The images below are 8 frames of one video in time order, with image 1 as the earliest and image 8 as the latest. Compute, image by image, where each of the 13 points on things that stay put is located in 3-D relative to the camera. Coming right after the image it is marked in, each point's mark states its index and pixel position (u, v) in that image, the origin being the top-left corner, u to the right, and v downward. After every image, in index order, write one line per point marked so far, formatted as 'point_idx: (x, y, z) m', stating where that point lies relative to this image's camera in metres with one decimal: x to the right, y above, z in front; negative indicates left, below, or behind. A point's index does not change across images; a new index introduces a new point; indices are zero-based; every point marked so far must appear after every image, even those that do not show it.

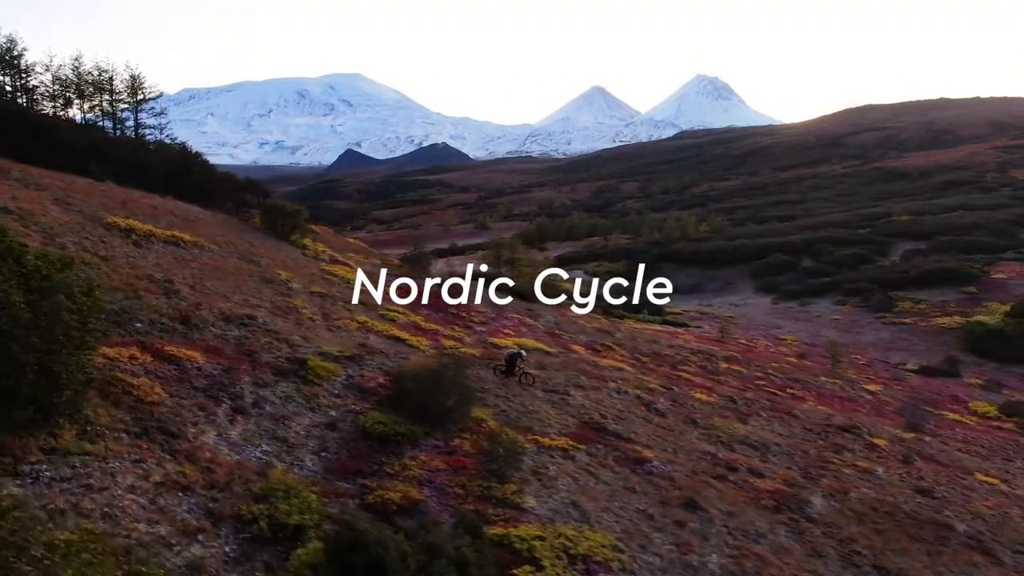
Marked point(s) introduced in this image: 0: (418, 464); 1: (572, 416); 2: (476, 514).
0: (-1.4, -2.5, +10.6) m
1: (+1.1, -2.6, +14.8) m
2: (-0.5, -2.9, +9.4) m
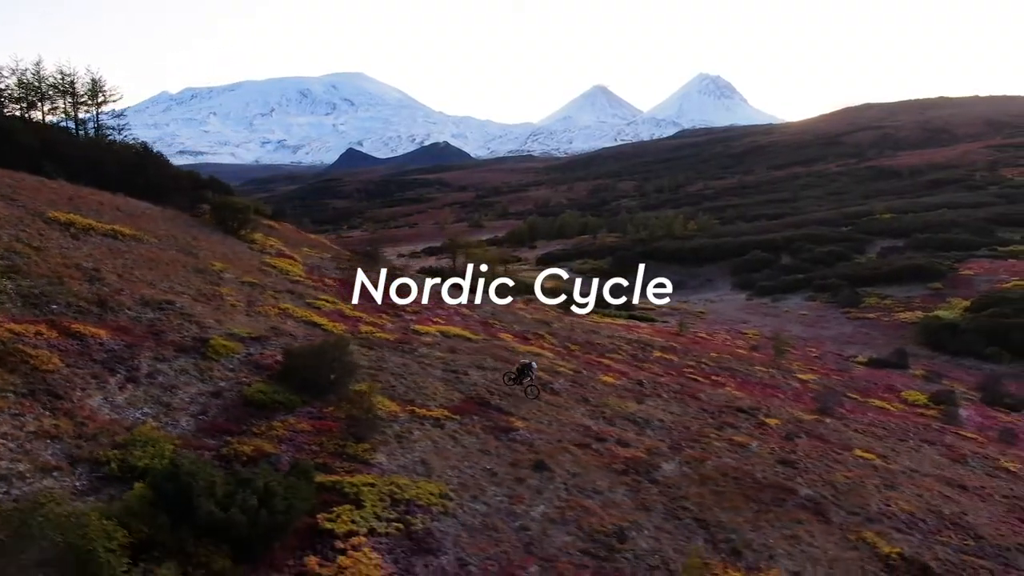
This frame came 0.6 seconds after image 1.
0: (-3.8, -2.3, +12.0) m
1: (-1.2, -2.3, +16.3) m
2: (-2.9, -2.6, +10.9) m
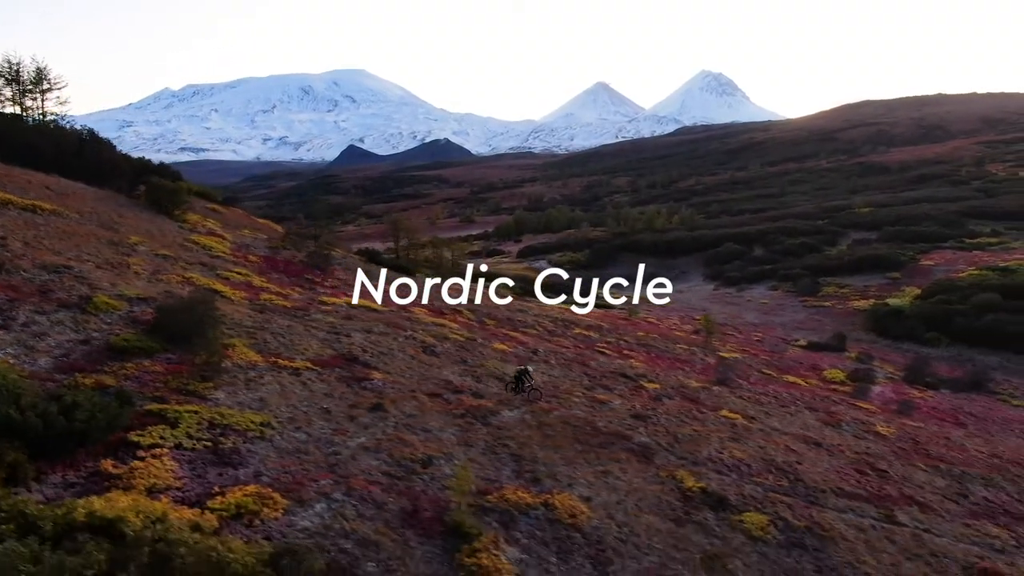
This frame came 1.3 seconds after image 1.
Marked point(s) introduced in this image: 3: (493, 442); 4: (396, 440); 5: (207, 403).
0: (-6.9, -1.5, +13.5) m
1: (-4.4, -1.5, +17.7) m
2: (-6.1, -1.8, +12.3) m
3: (-0.4, -3.0, +14.4) m
4: (-2.2, -2.8, +13.5) m
5: (-5.3, -2.0, +12.7) m
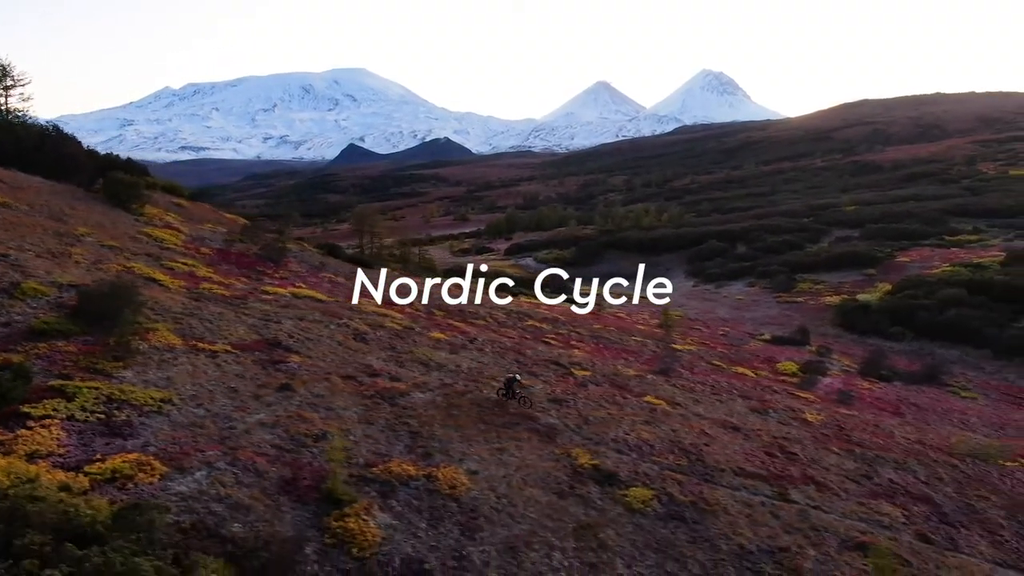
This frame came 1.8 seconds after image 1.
0: (-9.0, -1.2, +14.2) m
1: (-6.4, -1.2, +18.5) m
2: (-8.1, -1.5, +13.0) m
3: (-2.4, -2.7, +15.1) m
4: (-4.2, -2.5, +14.2) m
5: (-7.4, -1.7, +13.5) m
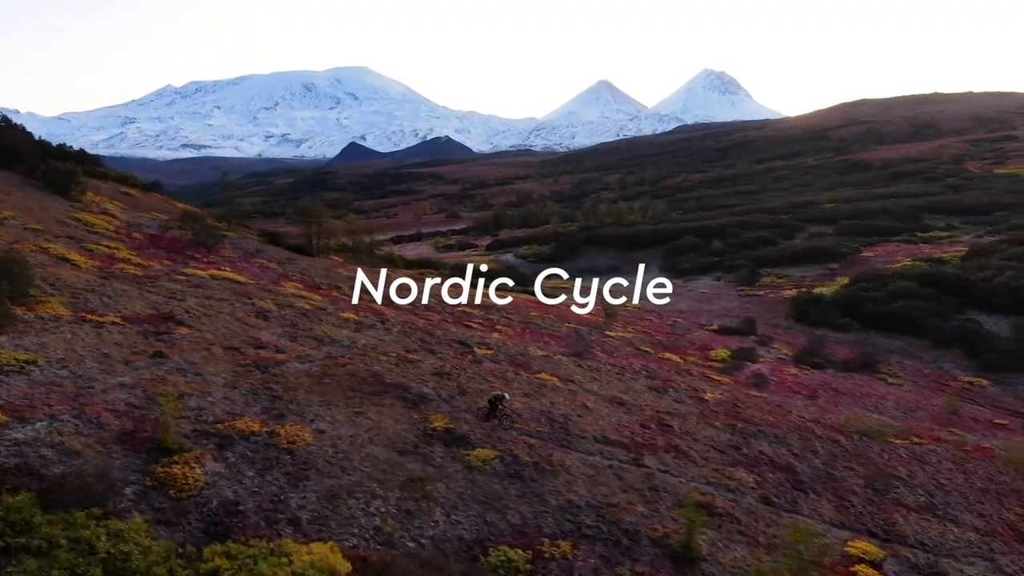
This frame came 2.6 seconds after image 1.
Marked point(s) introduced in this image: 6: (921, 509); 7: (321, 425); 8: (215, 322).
0: (-12.1, -0.5, +15.2) m
1: (-9.5, -0.6, +19.5) m
2: (-11.3, -0.9, +14.0) m
3: (-5.6, -2.2, +16.1) m
4: (-7.3, -1.9, +15.2) m
5: (-10.5, -1.1, +14.5) m
6: (+10.4, -5.6, +18.6) m
7: (-3.9, -2.8, +15.0) m
8: (-8.0, -0.9, +19.8) m
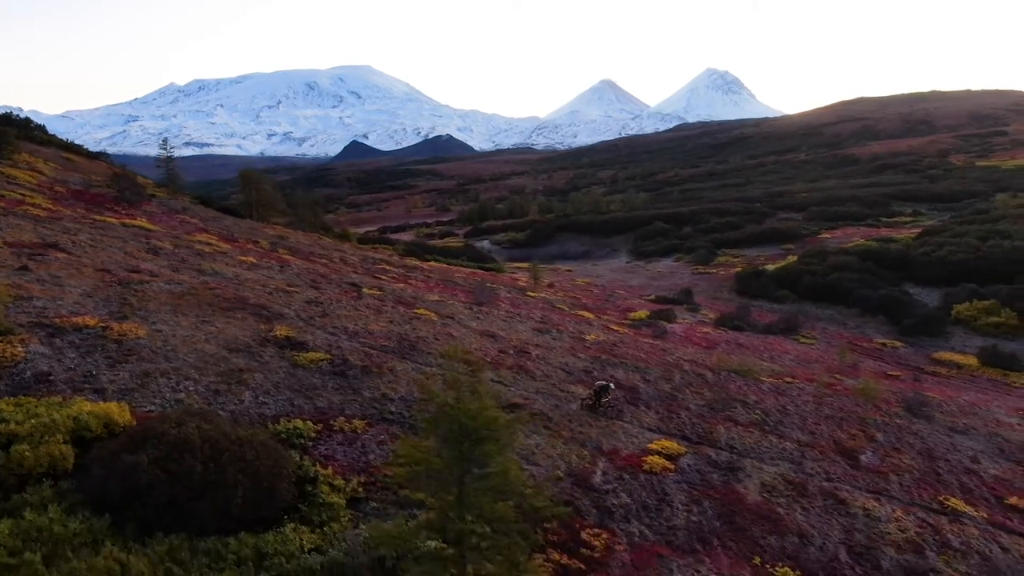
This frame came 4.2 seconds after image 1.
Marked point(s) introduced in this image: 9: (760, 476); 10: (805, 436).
0: (-16.1, +1.4, +16.7) m
1: (-13.5, +1.4, +20.9) m
2: (-15.2, +1.0, +15.5) m
3: (-9.5, -0.2, +17.5) m
4: (-11.3, 0.0, +16.6) m
5: (-14.5, +0.9, +15.9) m
6: (+6.4, -3.7, +19.9) m
7: (-7.9, -0.9, +16.4) m
8: (-12.0, +1.0, +21.2) m
9: (+5.7, -4.3, +16.7) m
10: (+8.0, -4.0, +19.9) m
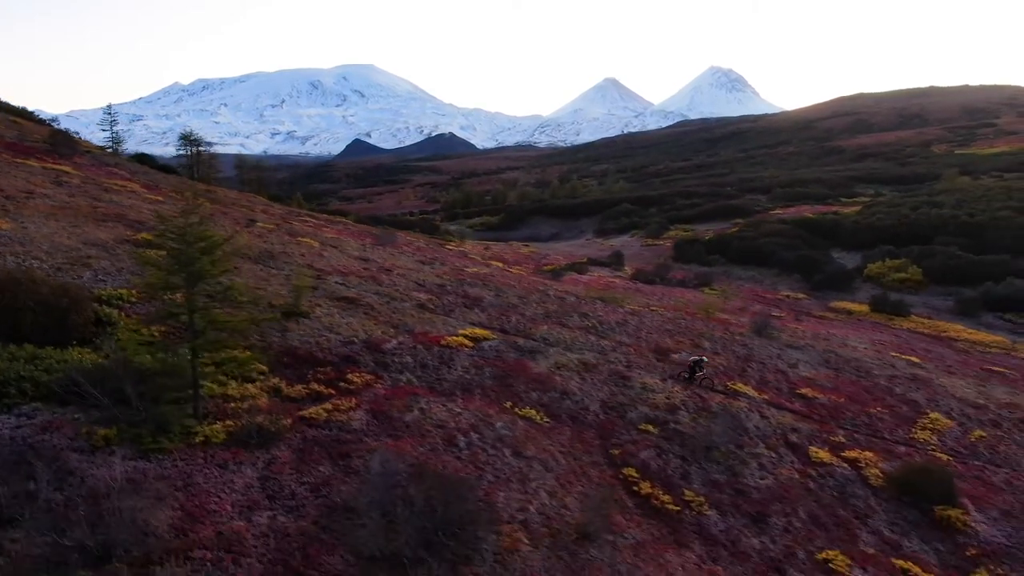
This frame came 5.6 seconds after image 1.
0: (-20.6, +3.9, +19.0) m
1: (-18.0, +3.9, +23.2) m
2: (-19.8, +3.5, +17.9) m
3: (-14.0, +2.3, +19.8) m
4: (-15.8, +2.5, +18.9) m
5: (-19.0, +3.3, +18.3) m
6: (+1.9, -1.2, +22.1) m
7: (-12.4, +1.6, +18.7) m
8: (-16.5, +3.5, +23.6) m
9: (+1.2, -1.8, +18.9) m
10: (+3.5, -1.5, +22.1) m
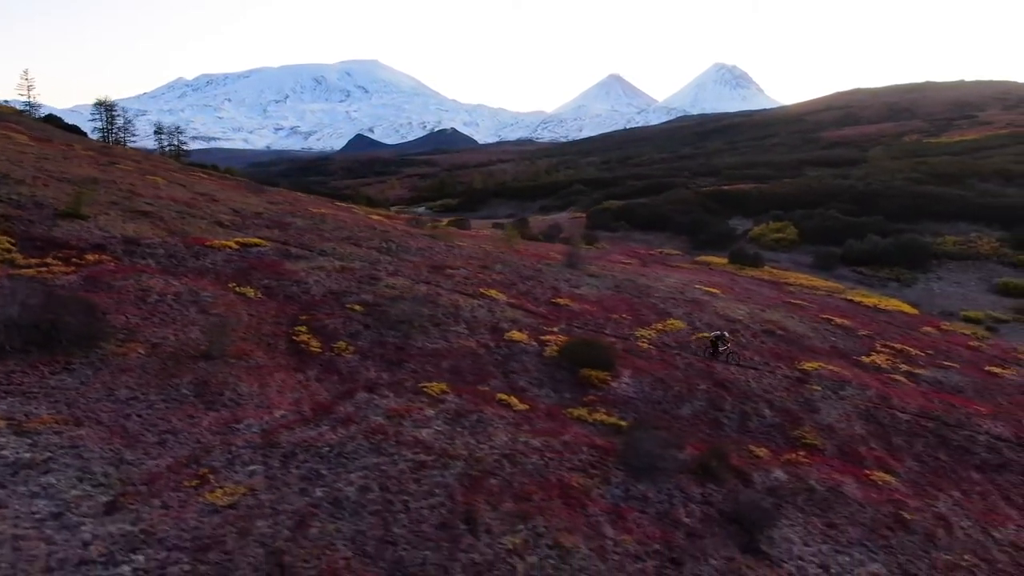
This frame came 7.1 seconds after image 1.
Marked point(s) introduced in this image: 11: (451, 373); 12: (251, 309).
0: (-27.4, +6.6, +21.8) m
1: (-24.7, +6.5, +26.0) m
2: (-26.6, +6.2, +20.6) m
3: (-20.8, +4.9, +22.5) m
4: (-22.6, +5.1, +21.6) m
5: (-25.8, +6.0, +21.0) m
6: (-4.8, +1.4, +24.6) m
7: (-19.2, +4.2, +21.3) m
8: (-23.2, +6.2, +26.3) m
9: (-5.6, +0.7, +21.4) m
10: (-3.3, +1.0, +24.6) m
11: (-1.3, -1.9, +15.8) m
12: (-6.0, -0.5, +16.8) m
